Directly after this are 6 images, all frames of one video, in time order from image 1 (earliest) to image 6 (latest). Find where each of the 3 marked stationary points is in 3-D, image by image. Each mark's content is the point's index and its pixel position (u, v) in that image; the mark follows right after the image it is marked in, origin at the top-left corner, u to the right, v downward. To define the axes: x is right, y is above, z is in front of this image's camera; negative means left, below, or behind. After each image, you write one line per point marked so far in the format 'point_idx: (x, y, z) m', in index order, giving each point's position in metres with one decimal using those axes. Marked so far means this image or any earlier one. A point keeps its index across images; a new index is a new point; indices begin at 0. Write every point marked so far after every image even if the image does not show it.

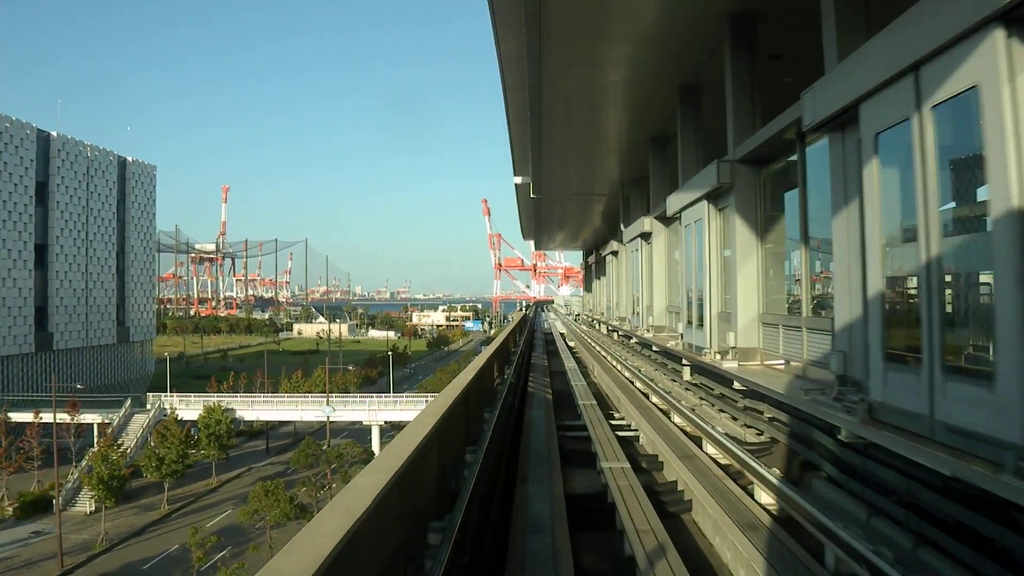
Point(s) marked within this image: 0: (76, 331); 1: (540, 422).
0: (-11.1, -1.1, +17.3) m
1: (+0.3, -1.3, +6.4) m
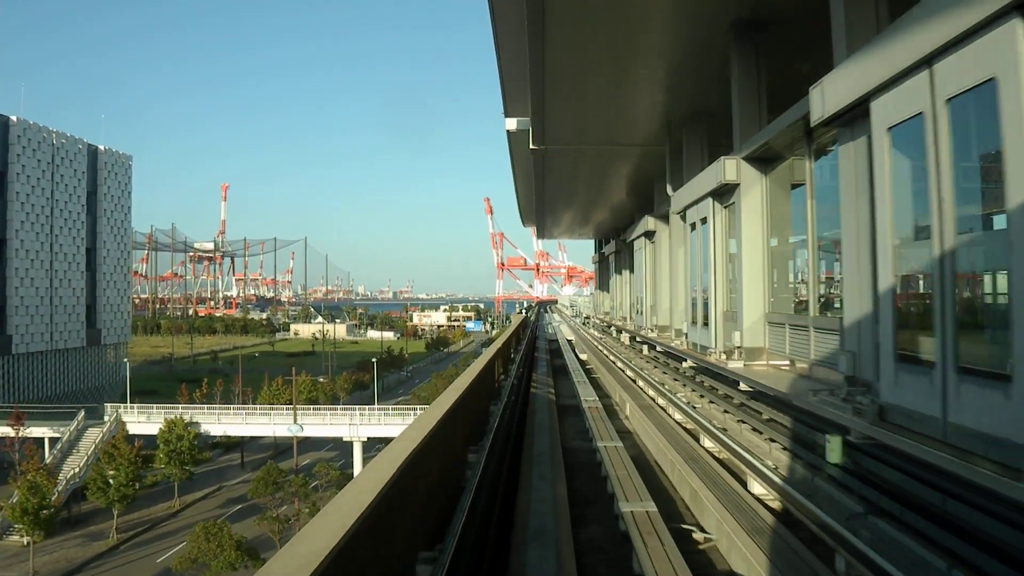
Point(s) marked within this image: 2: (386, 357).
0: (-11.1, -1.1, +16.4) m
1: (+0.2, -1.3, +5.4) m
2: (-3.6, -2.0, +19.4) m
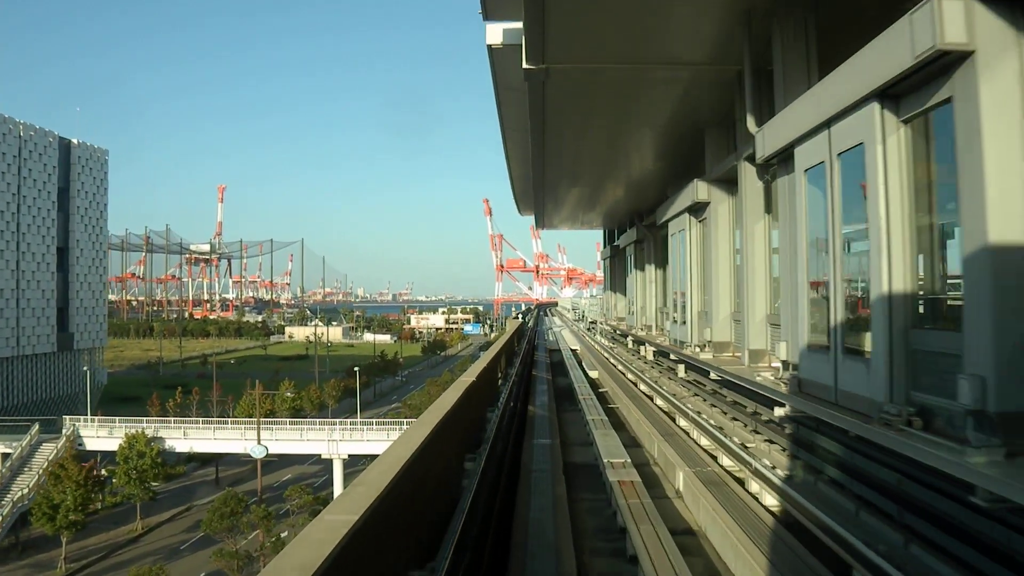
0: (-11.1, -1.1, +15.6) m
1: (+0.2, -1.3, +4.7) m
2: (-3.7, -2.0, +18.7) m
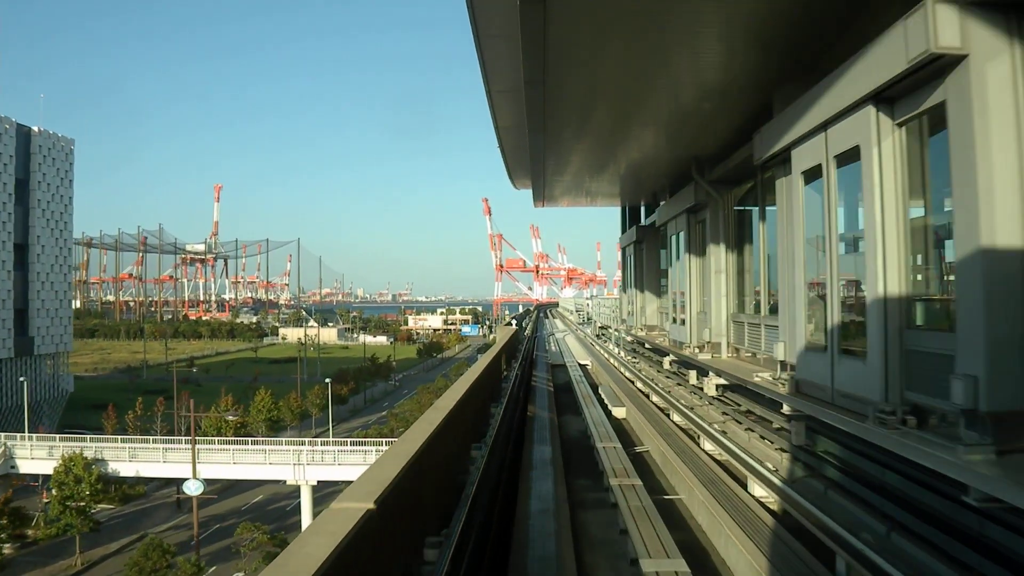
0: (-11.1, -1.1, +14.7) m
1: (+0.2, -1.2, +3.8) m
2: (-3.7, -2.0, +17.7) m
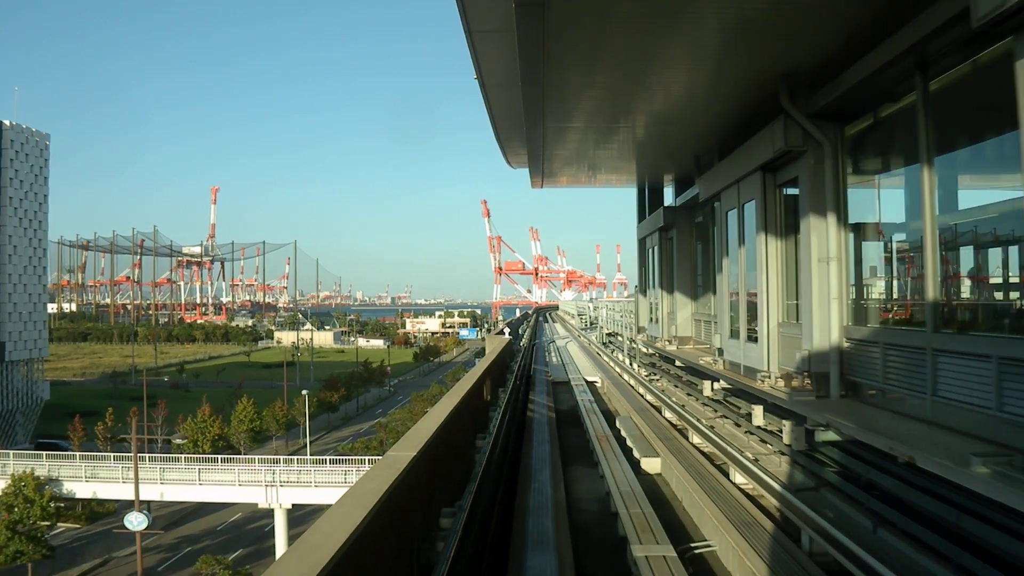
0: (-11.2, -1.2, +14.1) m
1: (+0.1, -1.3, +3.2) m
2: (-3.7, -2.1, +17.2) m
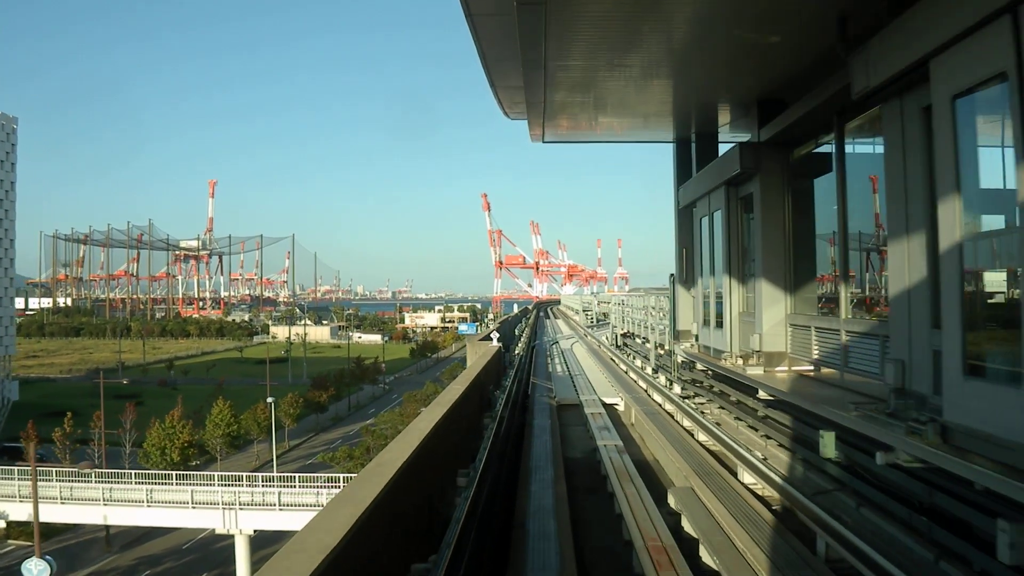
0: (-11.2, -1.0, +13.4) m
1: (+0.1, -1.2, +2.5) m
2: (-3.7, -2.0, +16.5) m
